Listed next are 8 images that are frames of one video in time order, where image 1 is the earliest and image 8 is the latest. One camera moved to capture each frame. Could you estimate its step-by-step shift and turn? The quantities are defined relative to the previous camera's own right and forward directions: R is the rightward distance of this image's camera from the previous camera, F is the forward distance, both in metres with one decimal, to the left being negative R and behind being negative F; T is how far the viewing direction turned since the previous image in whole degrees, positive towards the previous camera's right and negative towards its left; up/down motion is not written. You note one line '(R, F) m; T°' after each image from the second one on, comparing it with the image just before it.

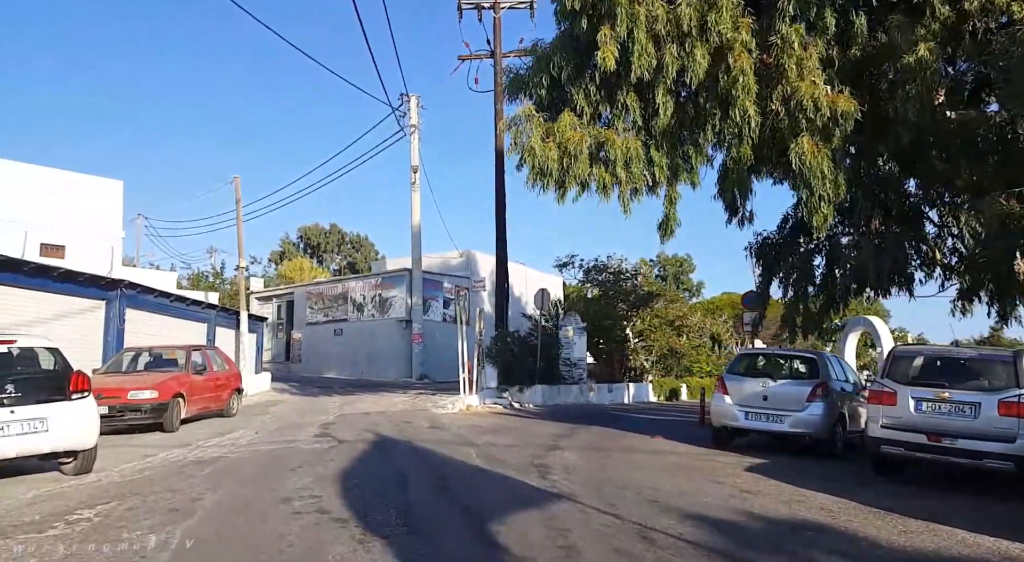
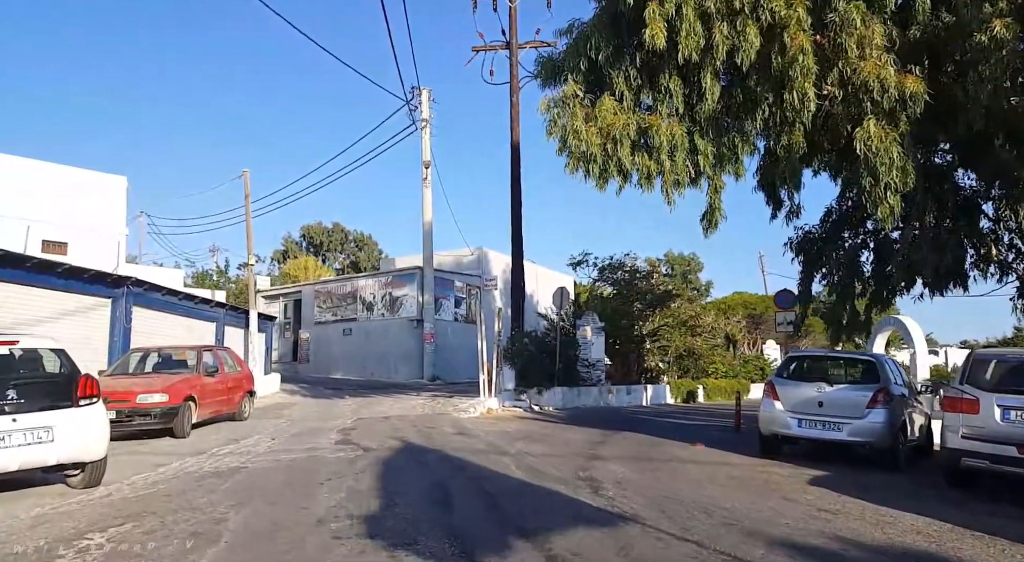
(-0.5, +0.7) m; 0°
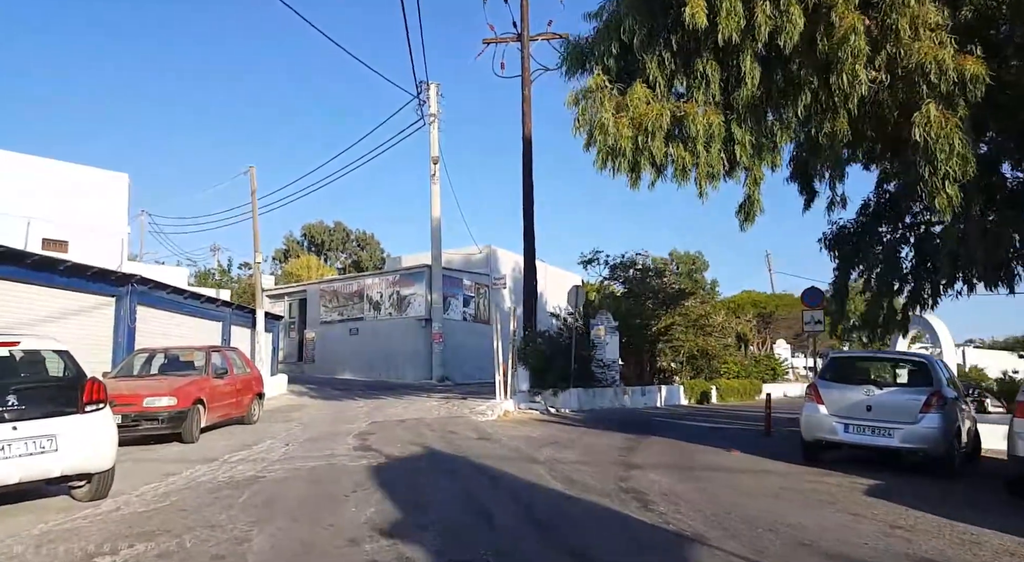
(-0.4, +0.6) m; 0°
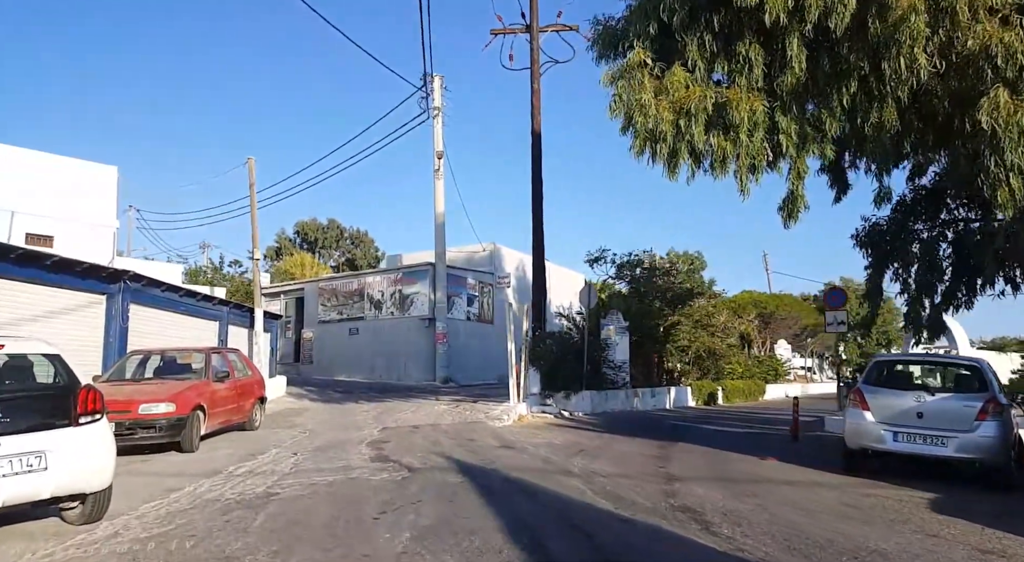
(-0.5, +0.6) m; +1°
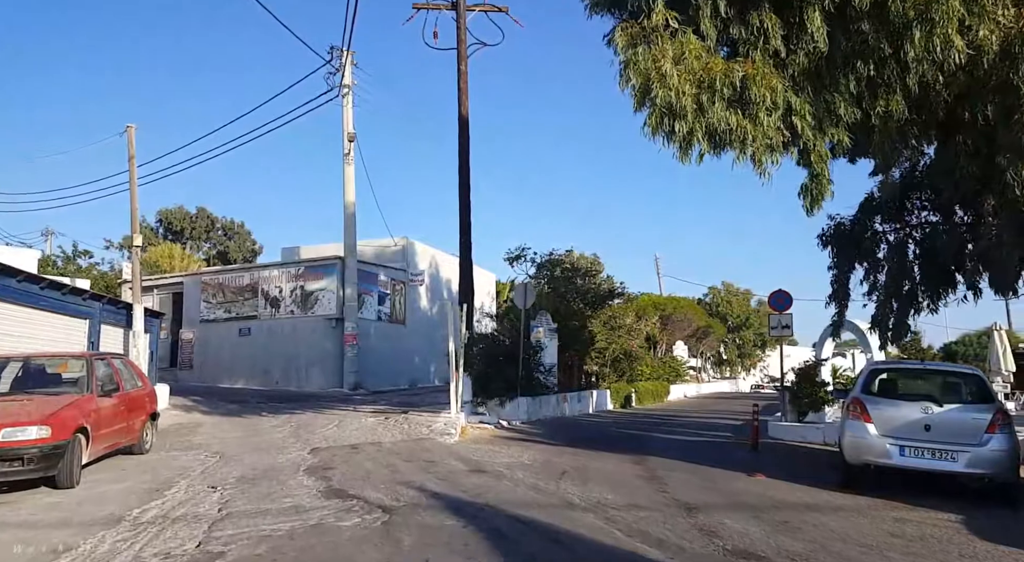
(-1.2, +1.5) m; +10°
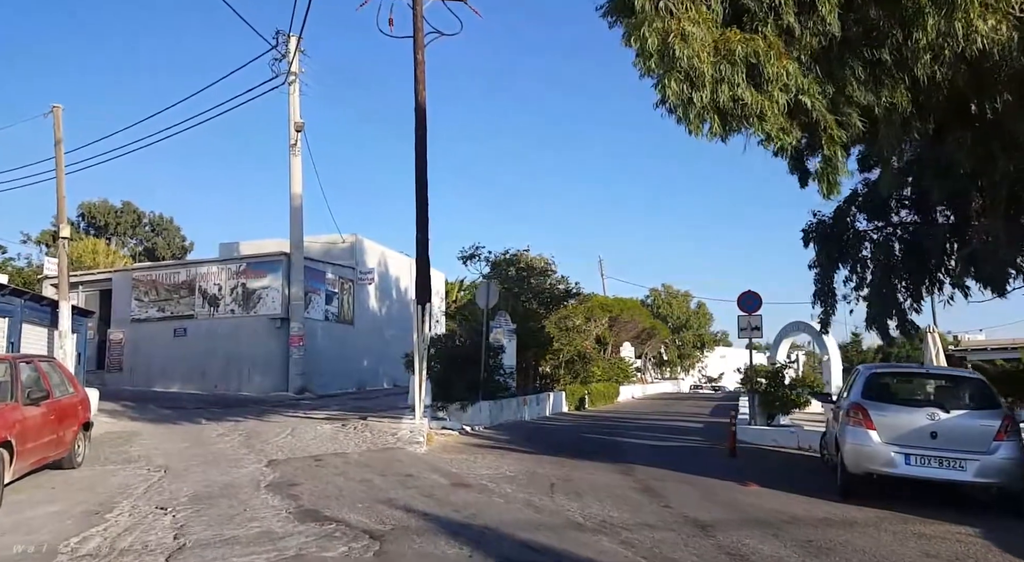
(-0.6, +0.7) m; +5°
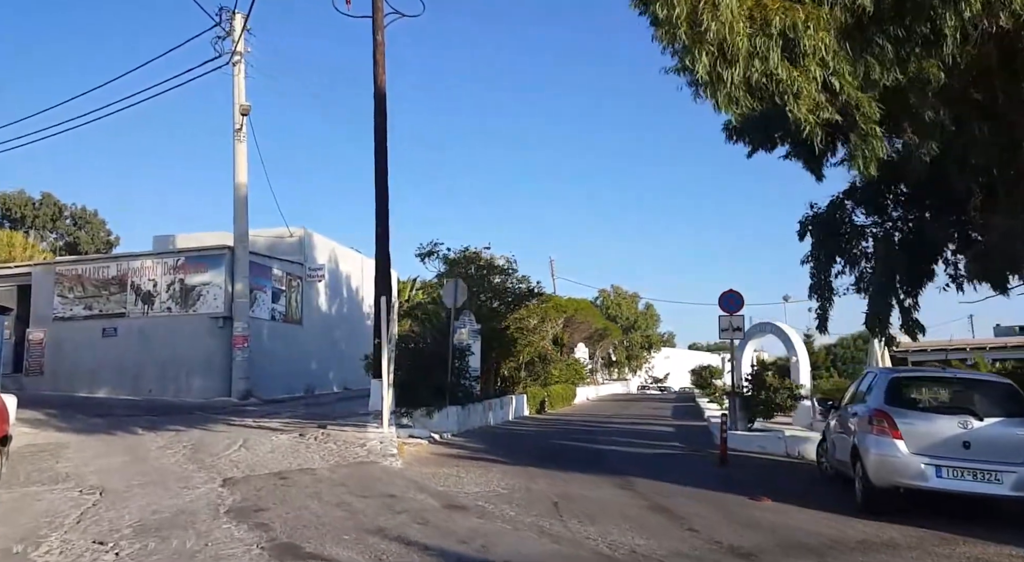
(-0.6, +1.0) m; +5°
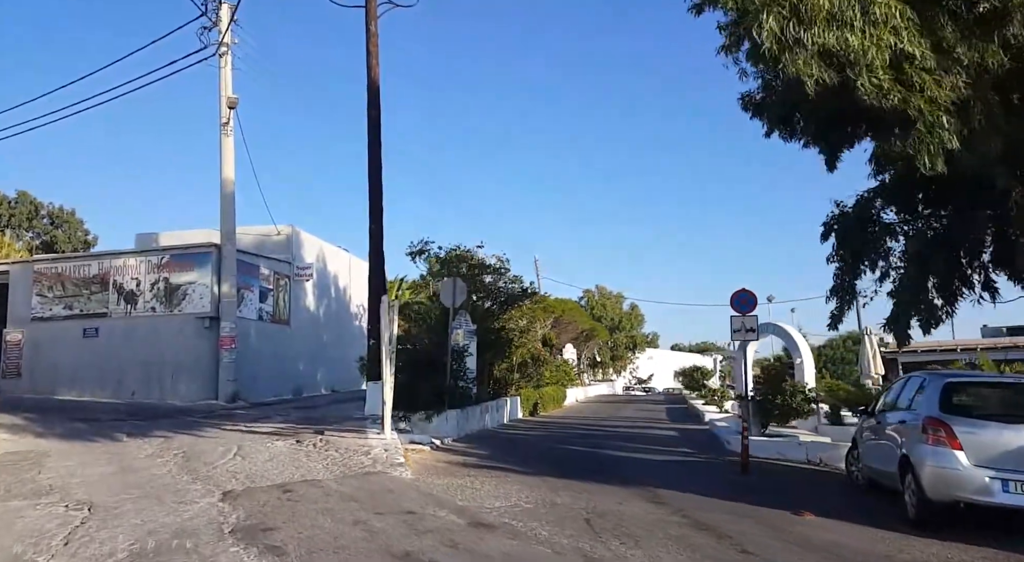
(-0.5, +0.5) m; +2°
